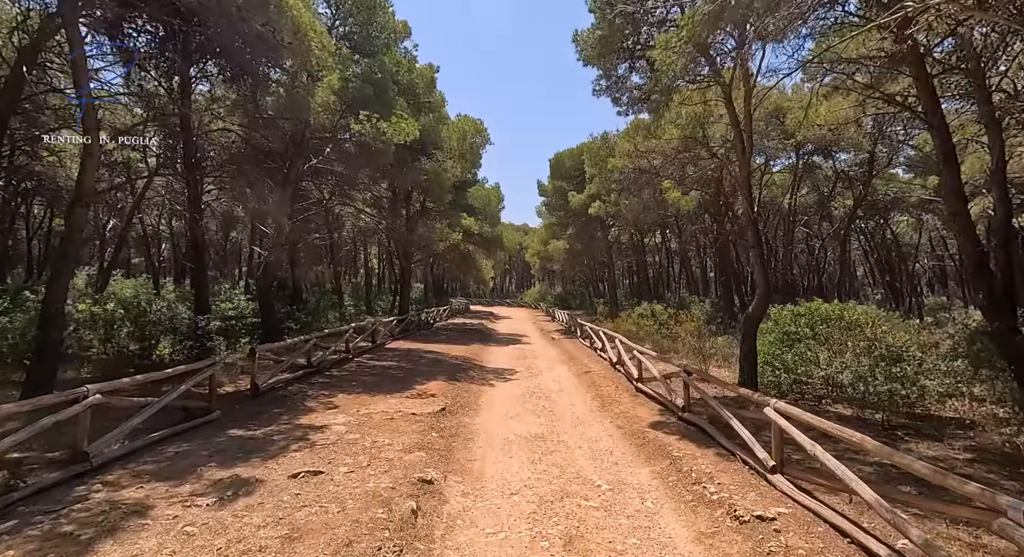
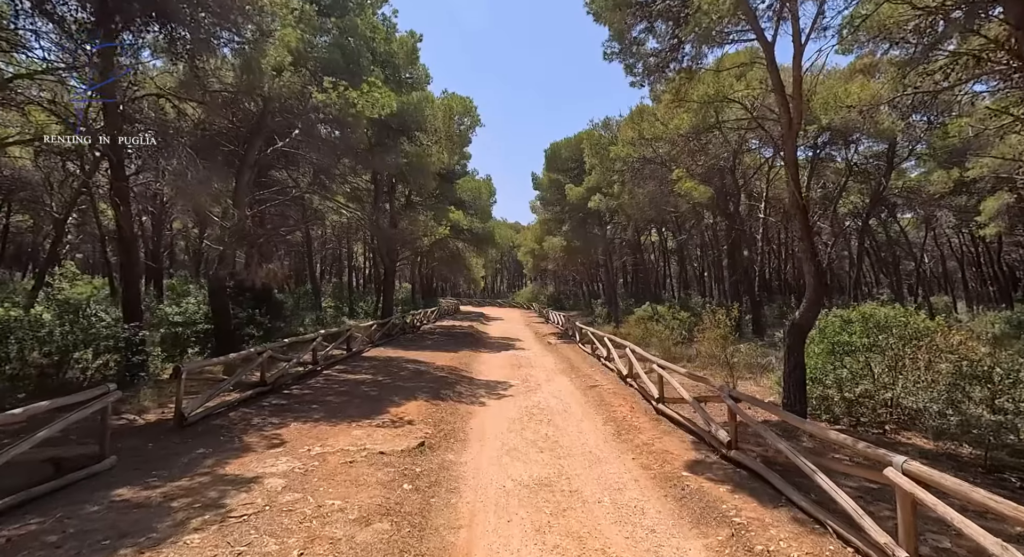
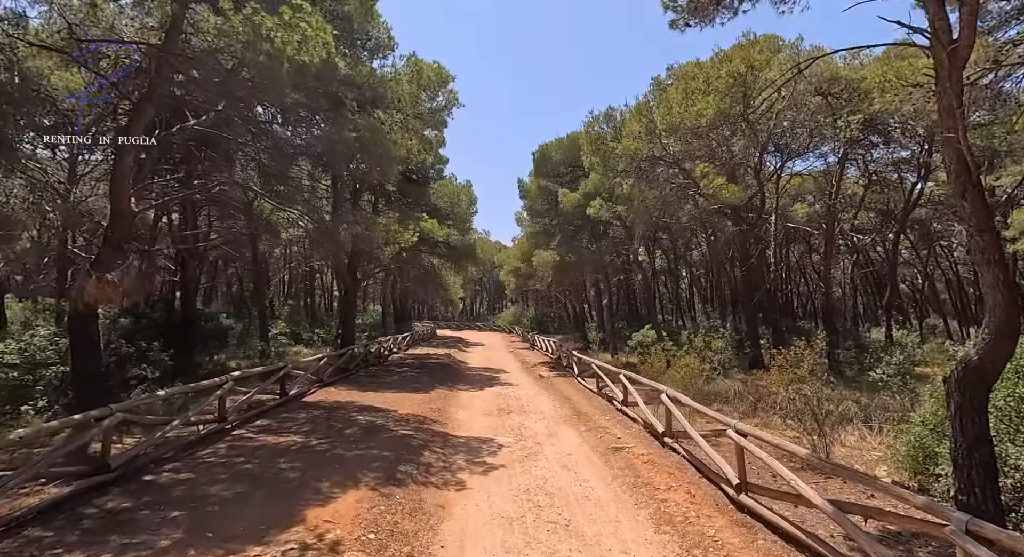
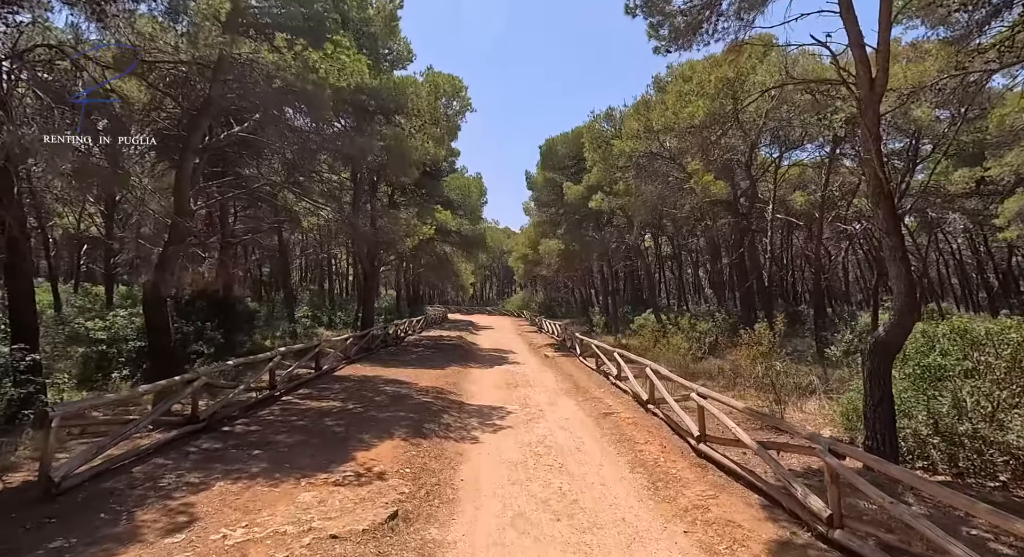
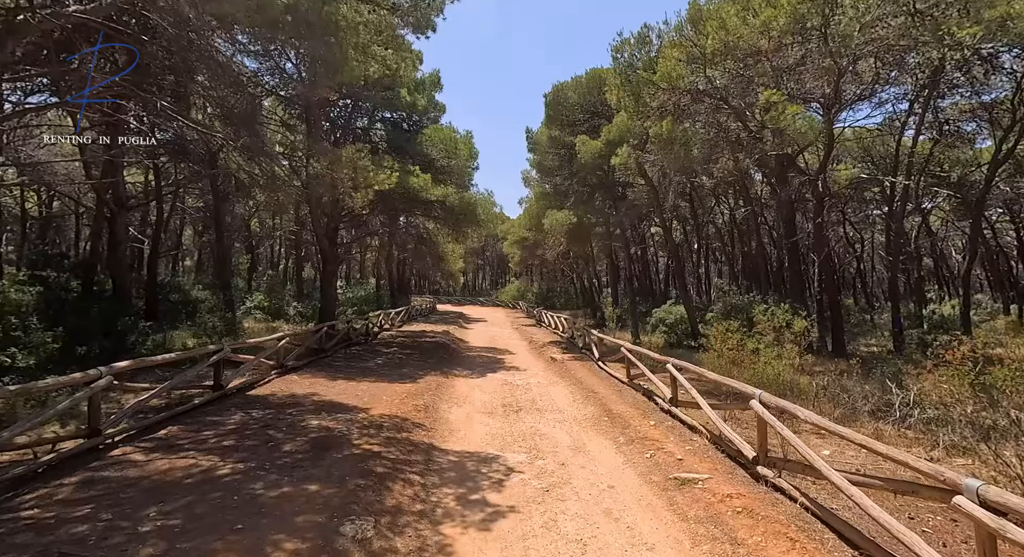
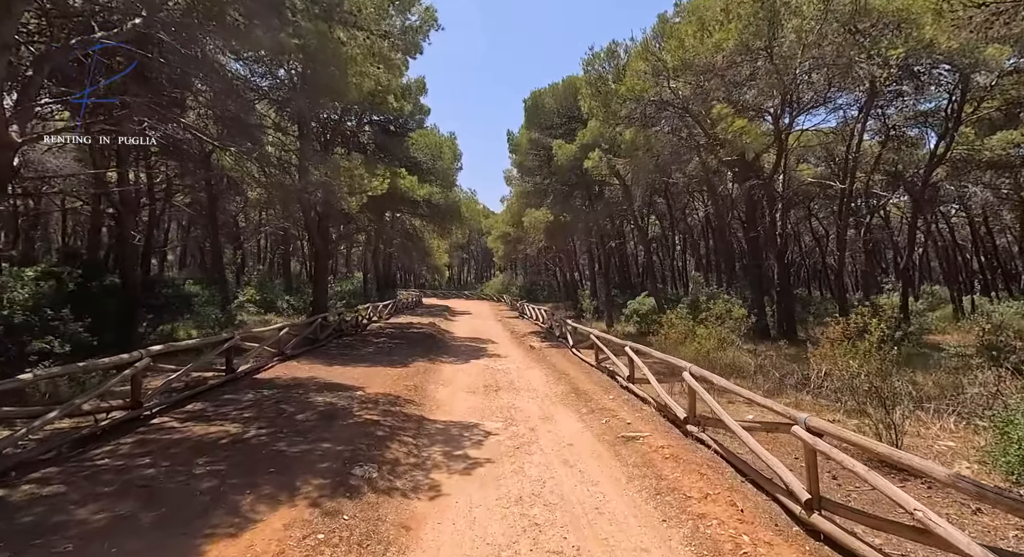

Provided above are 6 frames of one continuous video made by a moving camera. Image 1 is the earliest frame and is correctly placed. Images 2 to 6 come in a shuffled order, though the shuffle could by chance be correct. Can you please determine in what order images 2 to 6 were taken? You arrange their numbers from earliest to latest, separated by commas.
2, 4, 3, 6, 5
